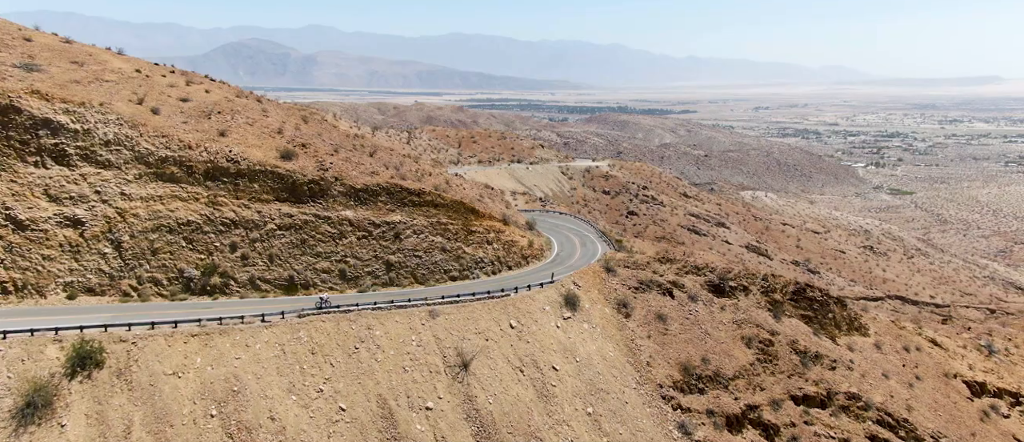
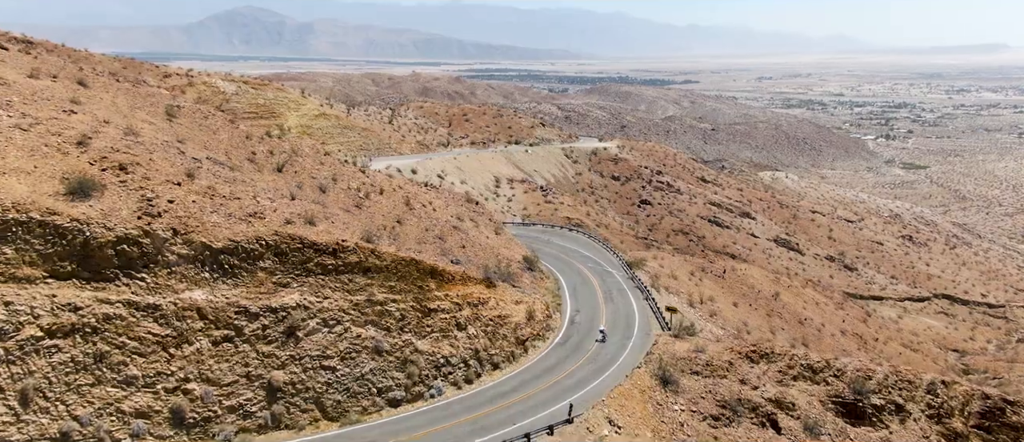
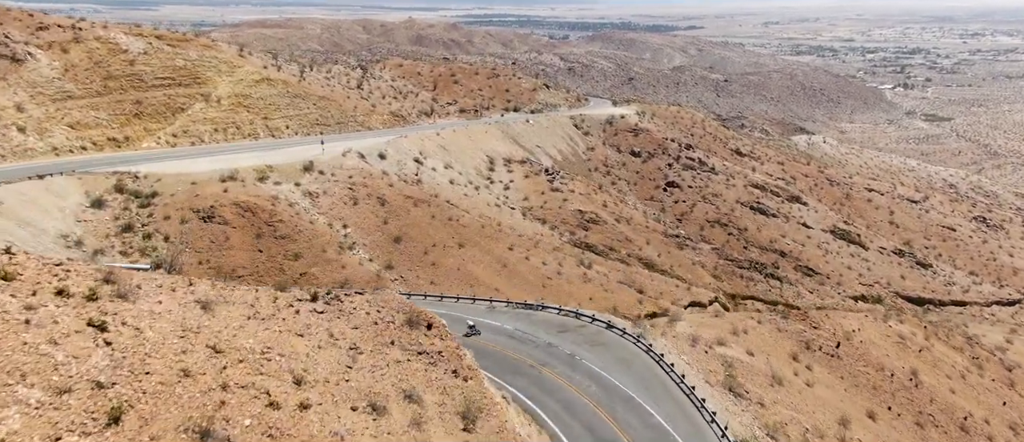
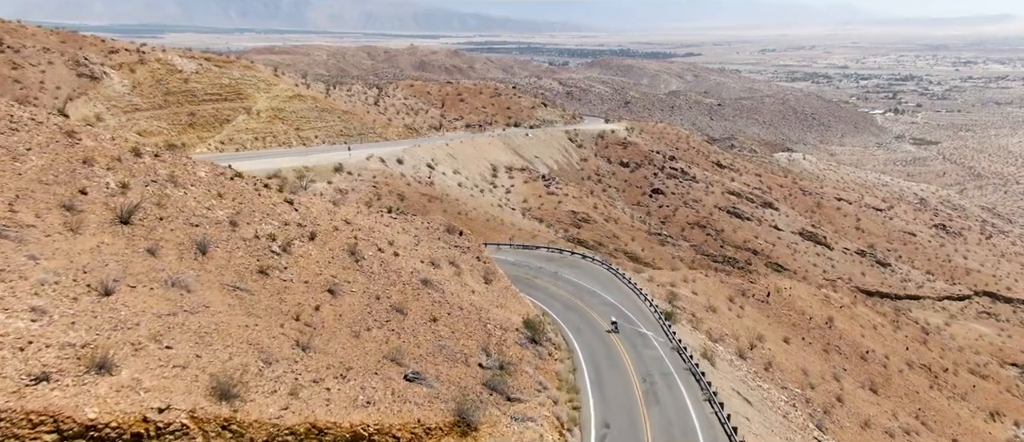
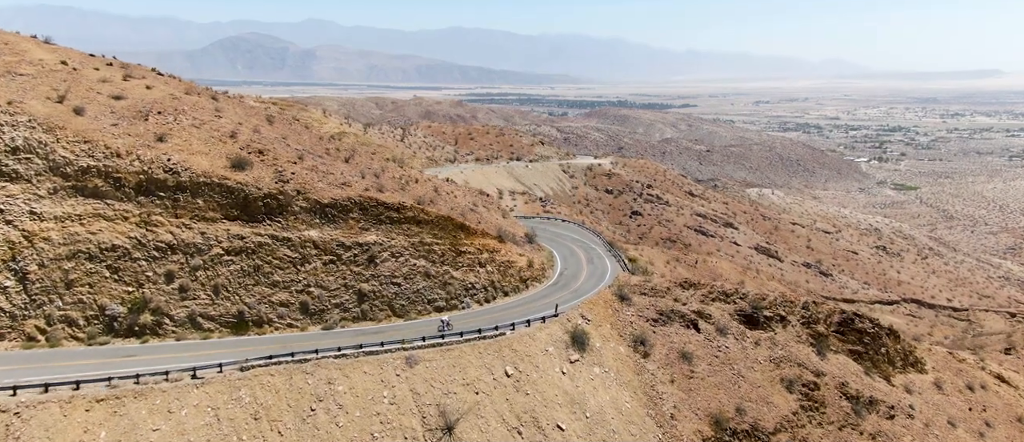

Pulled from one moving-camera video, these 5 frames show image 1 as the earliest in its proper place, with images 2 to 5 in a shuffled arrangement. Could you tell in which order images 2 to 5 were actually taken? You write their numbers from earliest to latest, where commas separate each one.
5, 2, 4, 3
